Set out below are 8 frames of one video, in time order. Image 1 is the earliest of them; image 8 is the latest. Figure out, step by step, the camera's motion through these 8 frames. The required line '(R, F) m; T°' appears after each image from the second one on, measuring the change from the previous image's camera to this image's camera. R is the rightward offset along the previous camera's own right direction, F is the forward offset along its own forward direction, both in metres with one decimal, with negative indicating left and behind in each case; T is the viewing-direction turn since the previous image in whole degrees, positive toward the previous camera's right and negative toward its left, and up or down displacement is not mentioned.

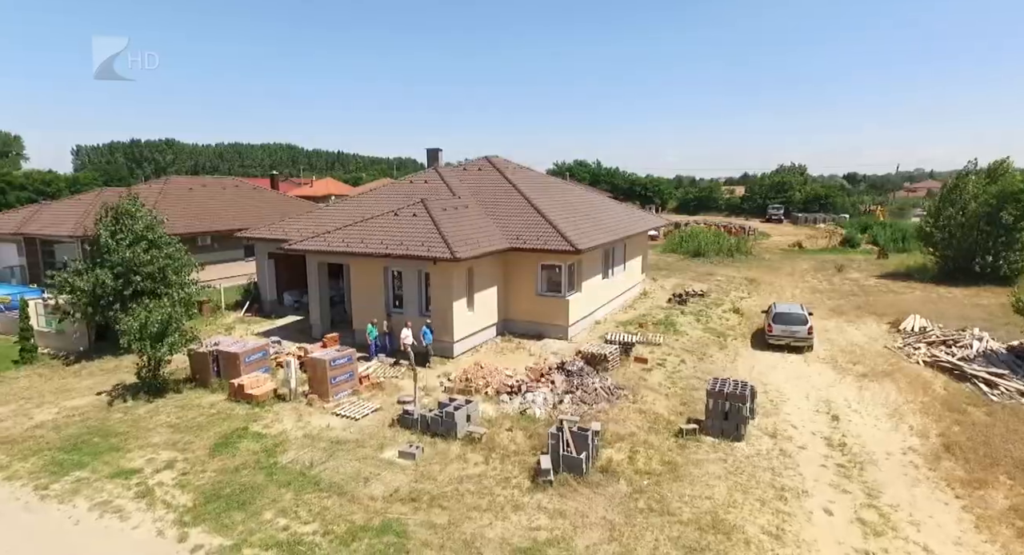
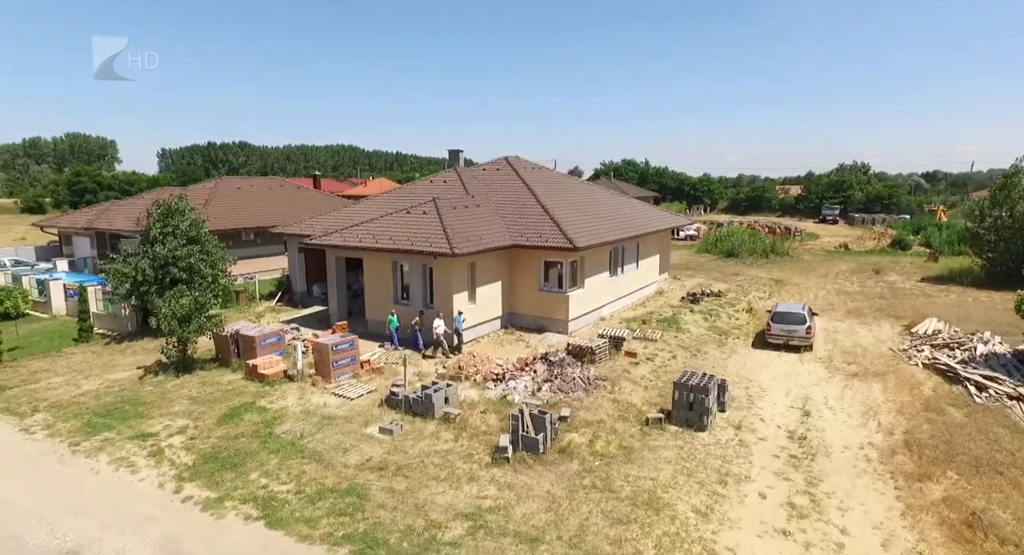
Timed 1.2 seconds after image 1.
(+1.6, -0.8) m; -5°
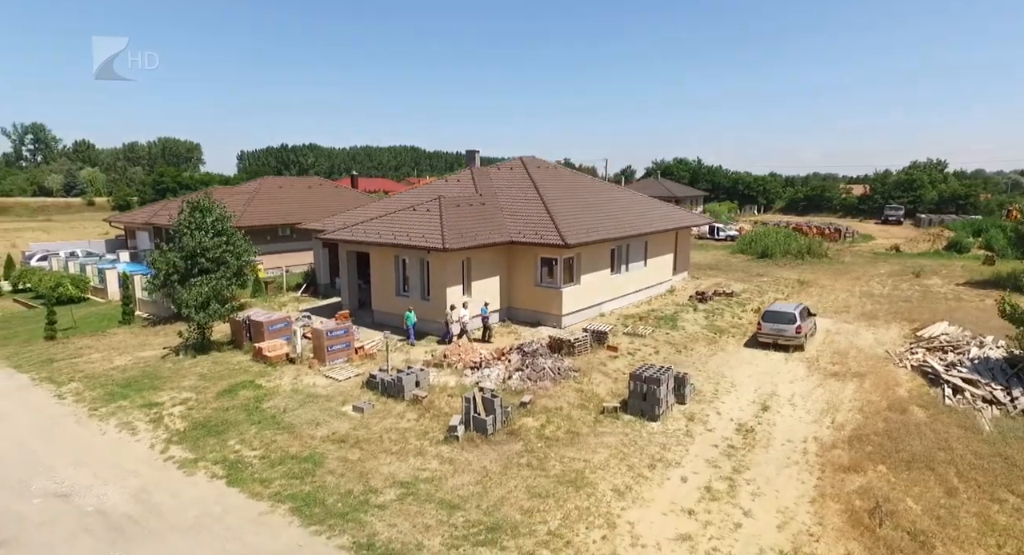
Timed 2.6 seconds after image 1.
(+2.1, -0.7) m; -5°
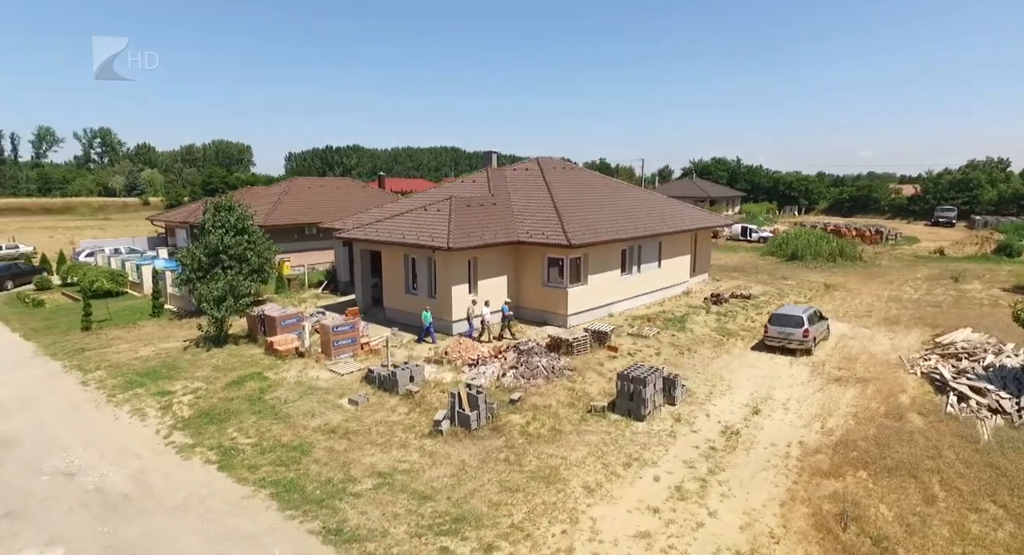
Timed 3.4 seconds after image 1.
(+1.1, -0.2) m; -4°
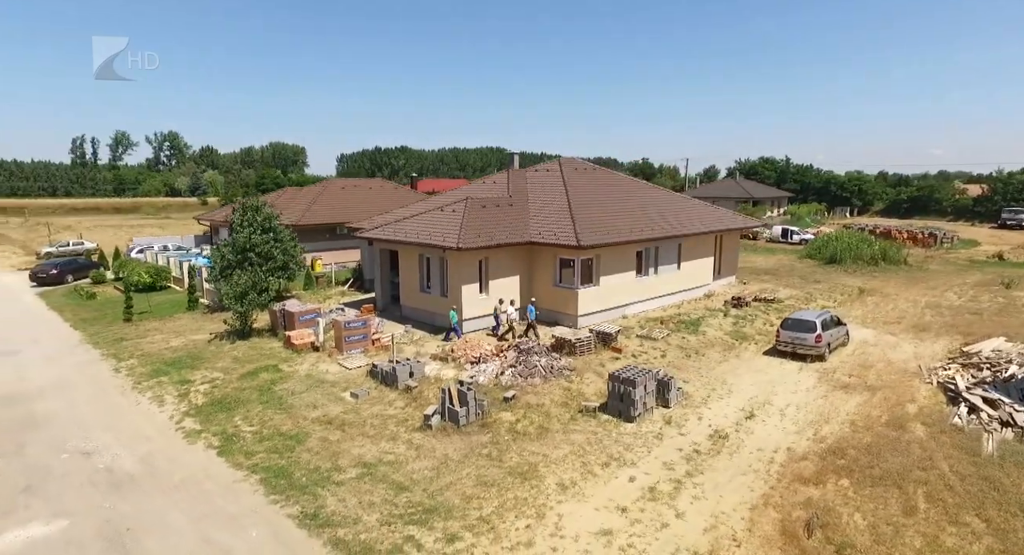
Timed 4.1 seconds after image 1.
(+1.1, -0.2) m; -4°
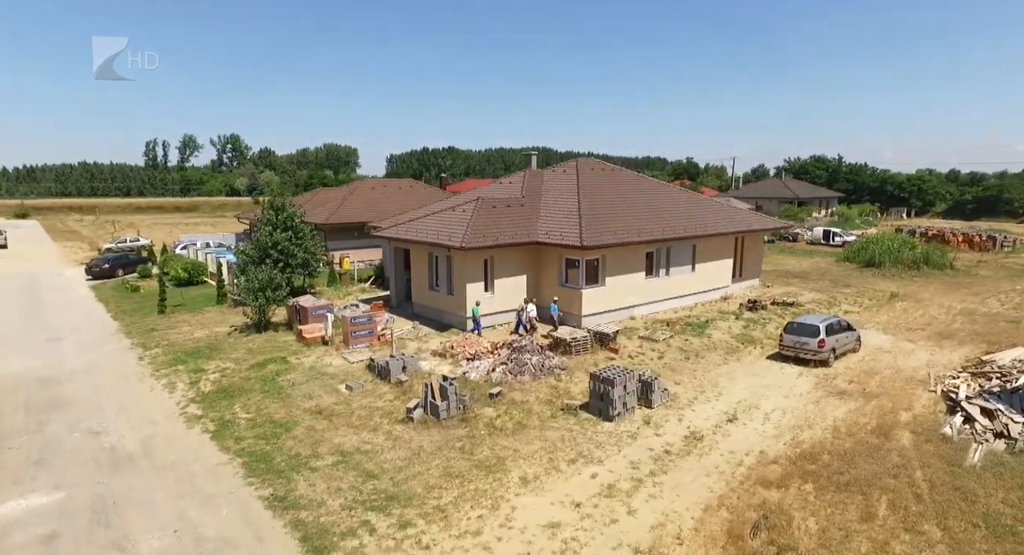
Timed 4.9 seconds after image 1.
(+1.4, -0.3) m; -4°
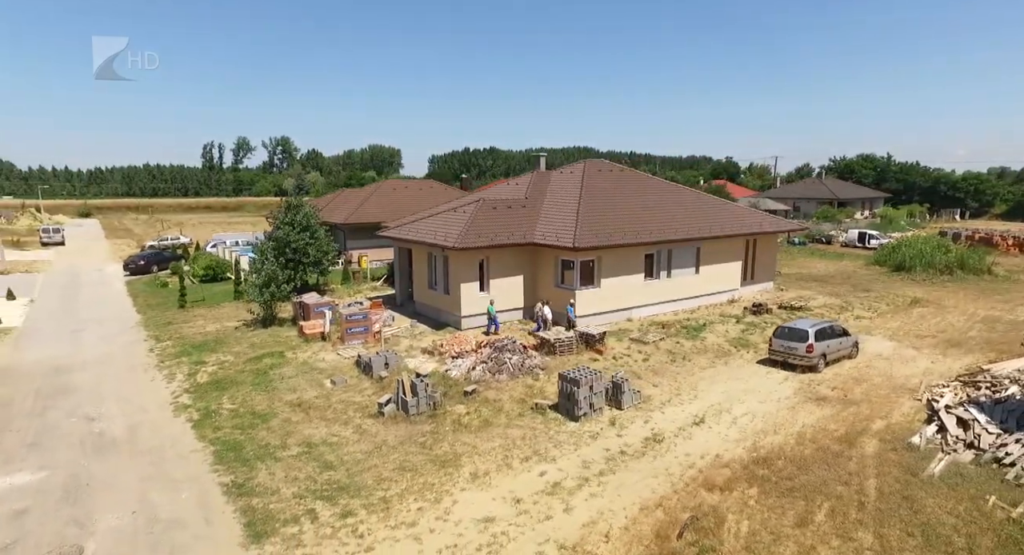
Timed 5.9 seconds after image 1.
(+1.6, -0.2) m; -4°
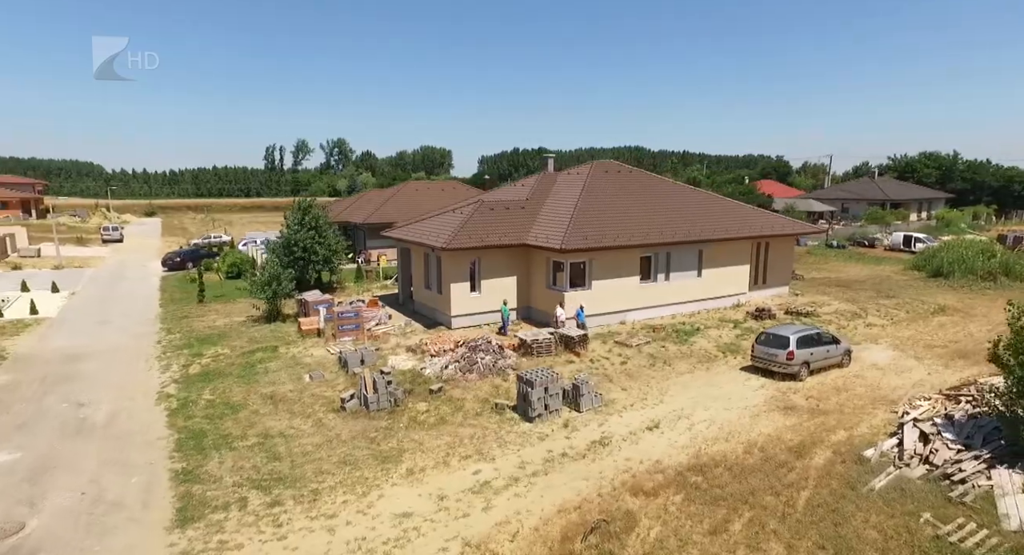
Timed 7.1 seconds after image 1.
(+2.1, -0.1) m; -5°
